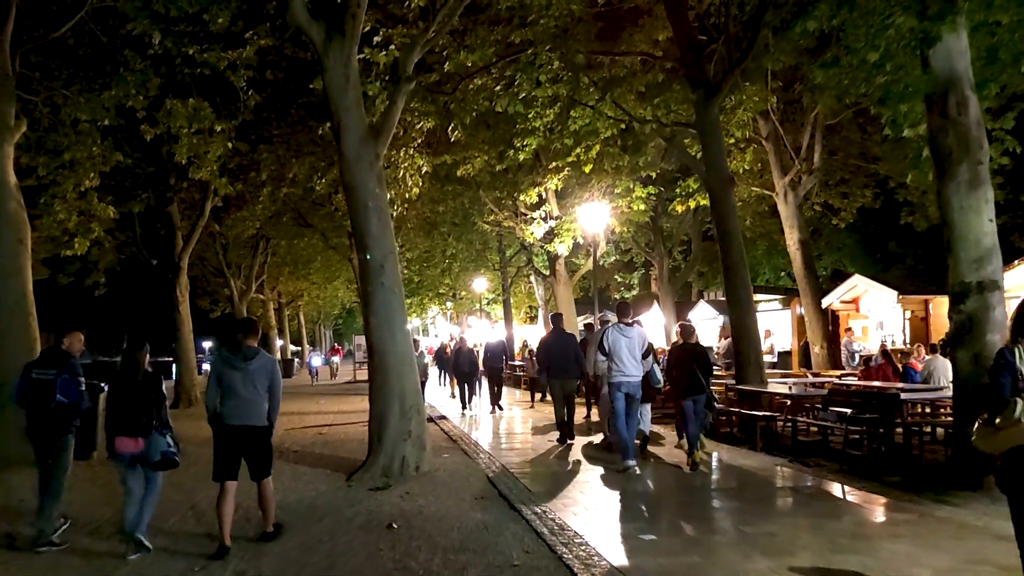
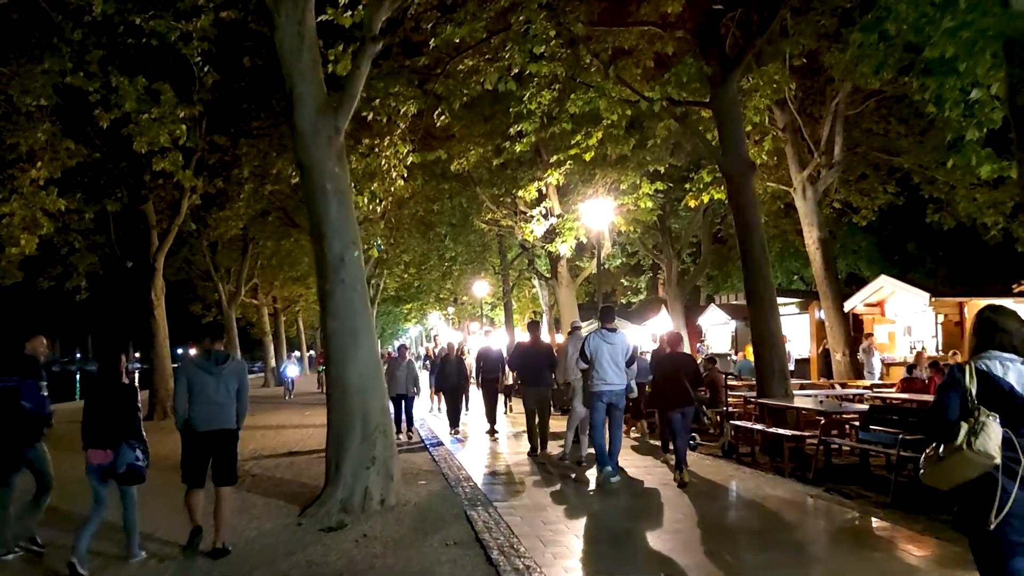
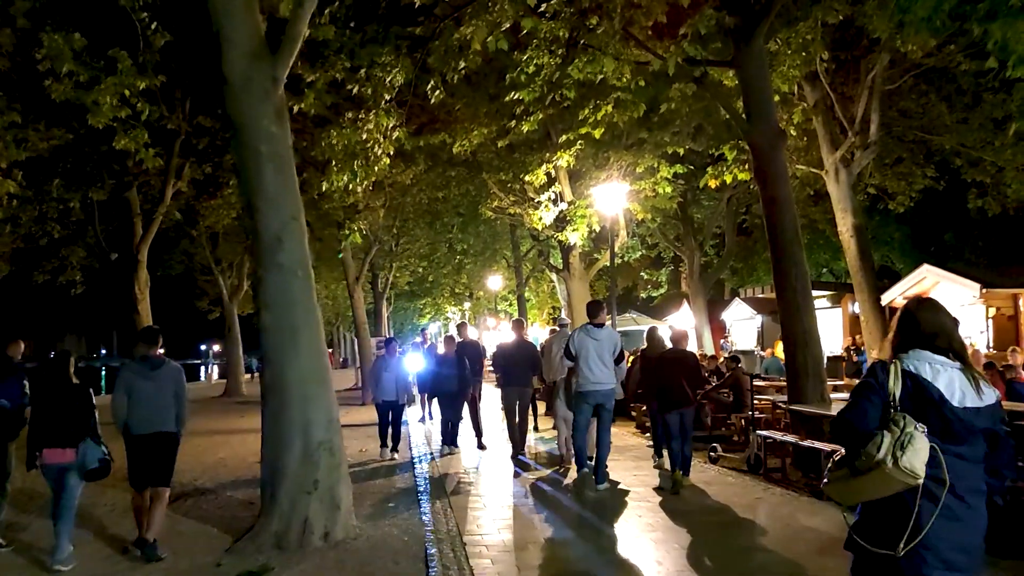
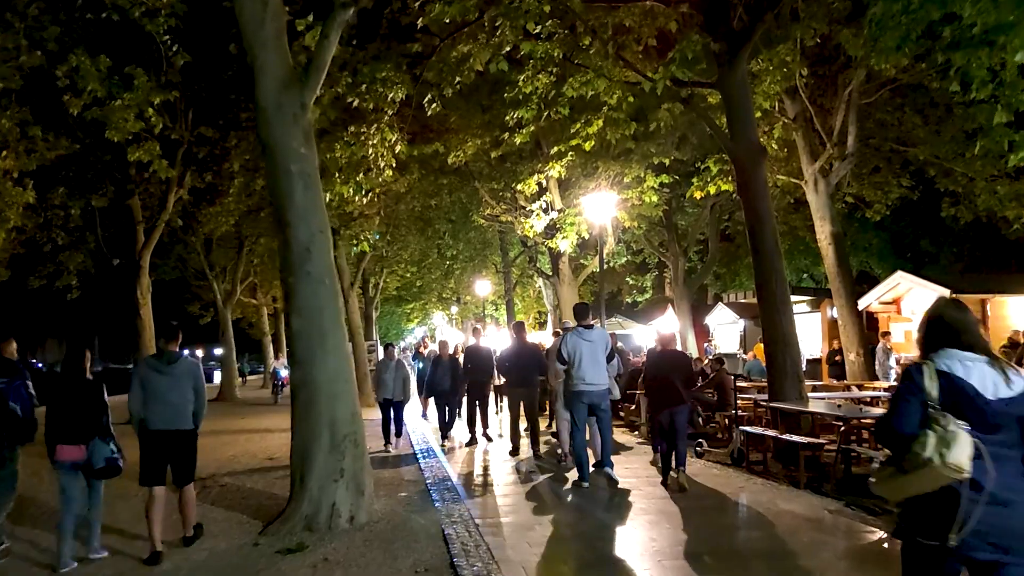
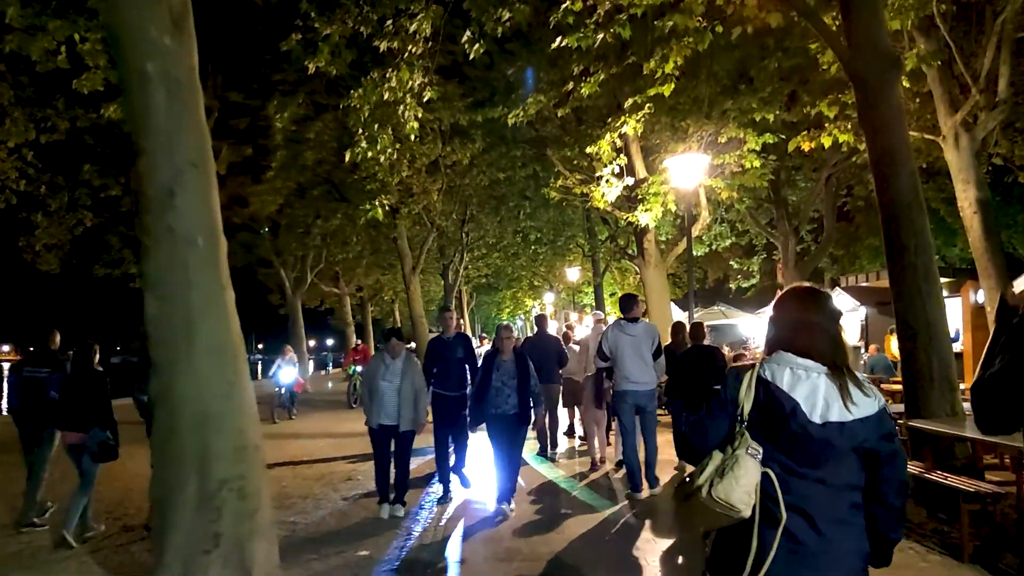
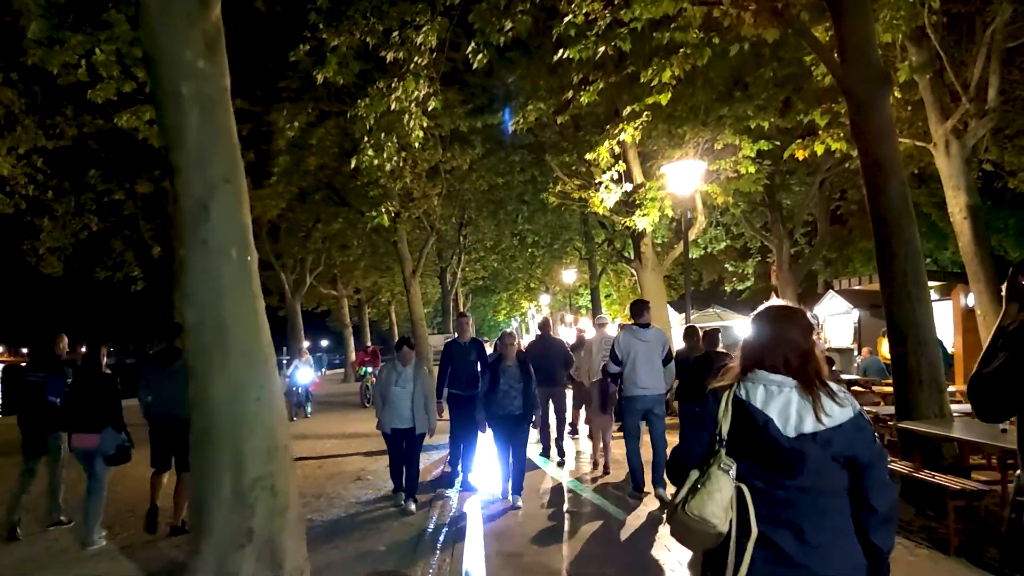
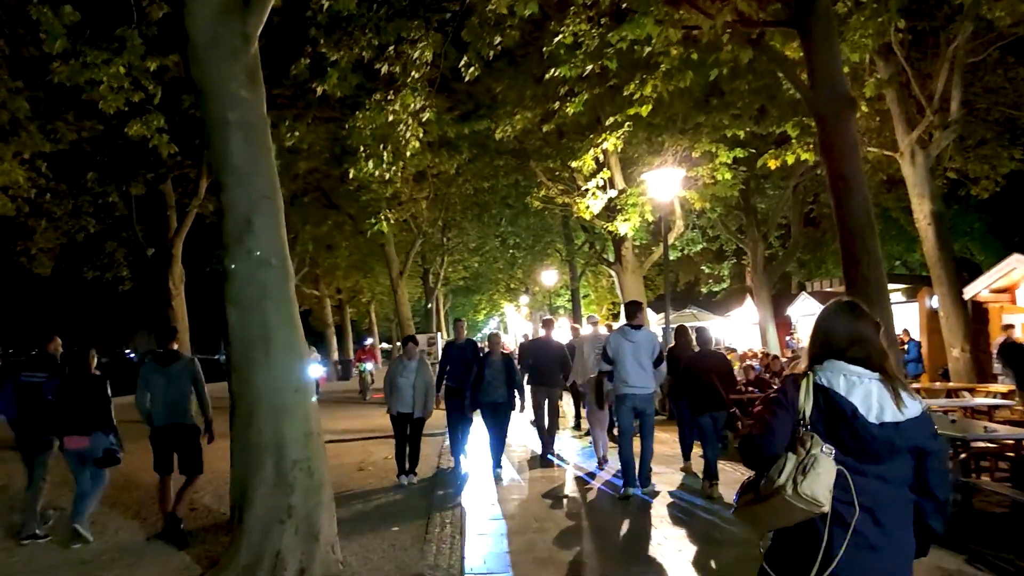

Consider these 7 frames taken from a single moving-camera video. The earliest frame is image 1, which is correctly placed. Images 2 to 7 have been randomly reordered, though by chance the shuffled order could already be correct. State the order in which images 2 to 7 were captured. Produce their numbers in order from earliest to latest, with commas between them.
2, 4, 3, 7, 6, 5
